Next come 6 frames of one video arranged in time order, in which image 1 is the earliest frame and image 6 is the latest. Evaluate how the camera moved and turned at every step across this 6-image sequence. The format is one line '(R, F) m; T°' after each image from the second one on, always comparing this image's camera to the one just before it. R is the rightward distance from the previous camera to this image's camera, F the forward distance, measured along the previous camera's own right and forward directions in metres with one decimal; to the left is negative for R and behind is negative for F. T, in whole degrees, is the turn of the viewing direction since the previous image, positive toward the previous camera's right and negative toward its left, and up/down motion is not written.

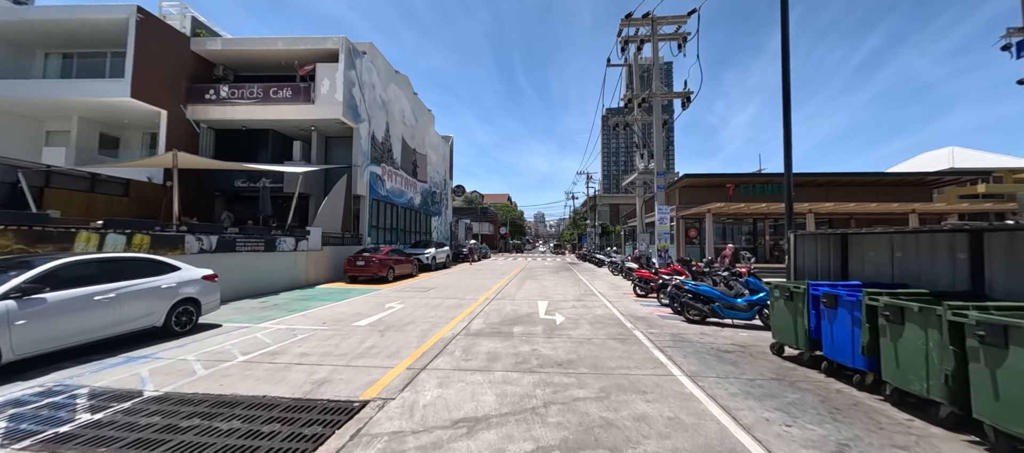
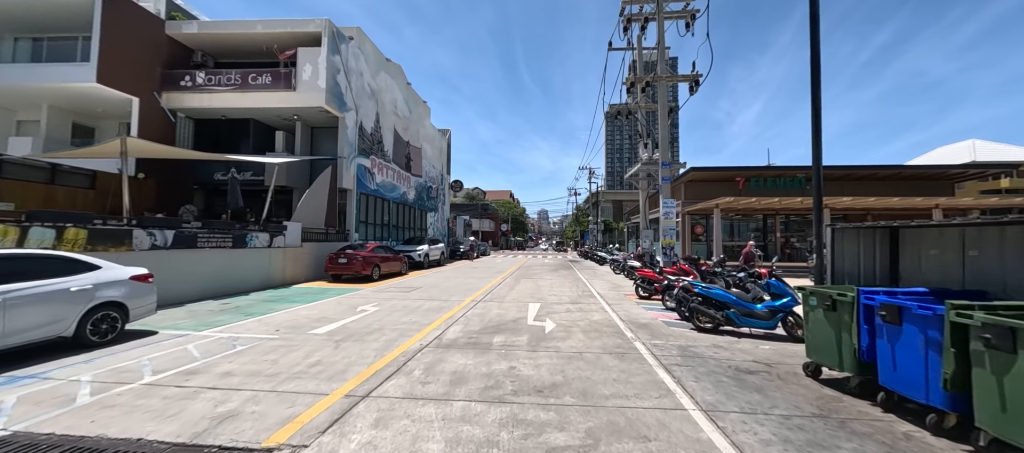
(+0.5, +1.1) m; -1°
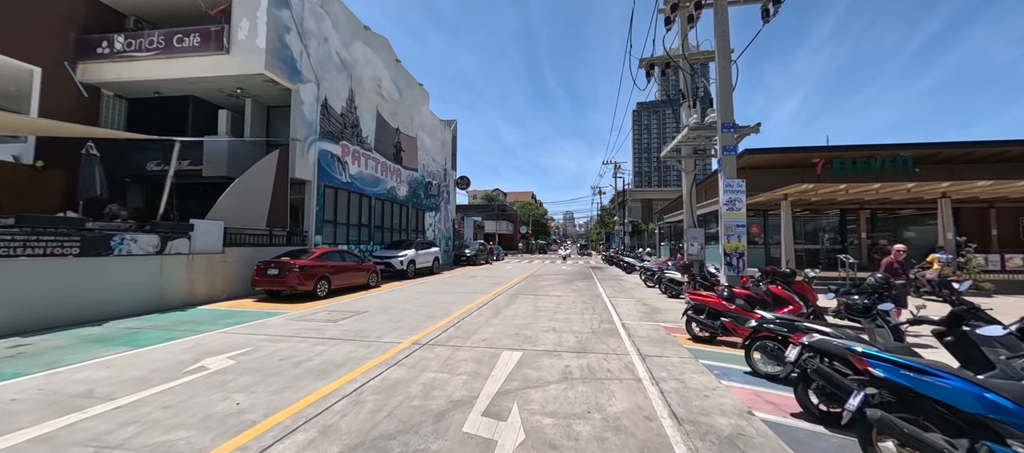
(+1.2, +4.4) m; -4°
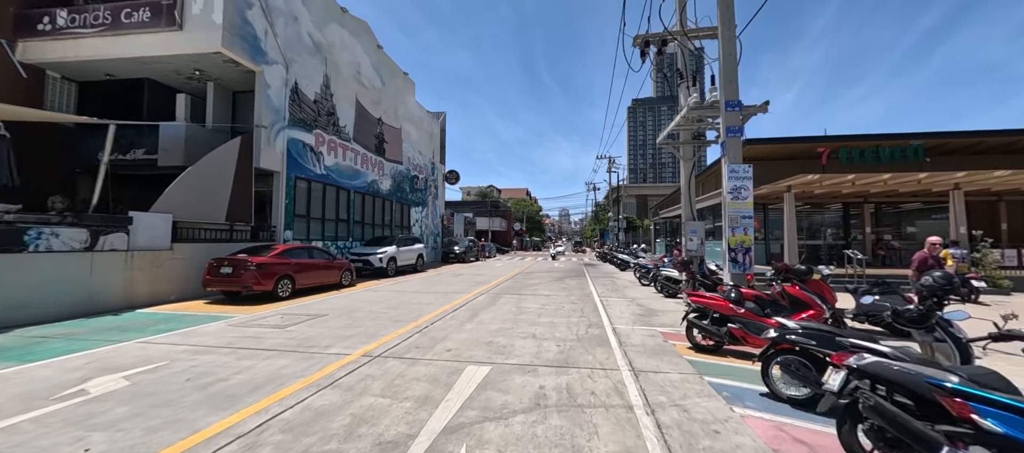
(+0.5, +1.1) m; +1°
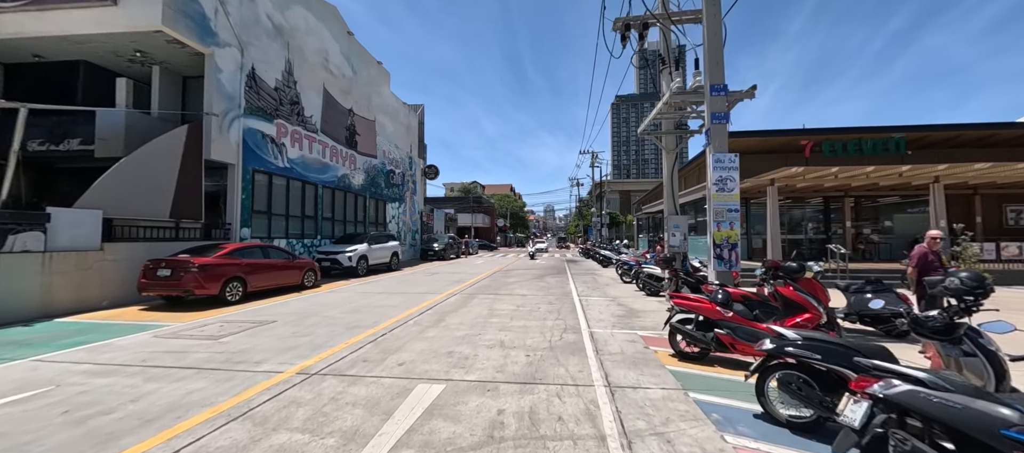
(+0.4, +0.7) m; +2°
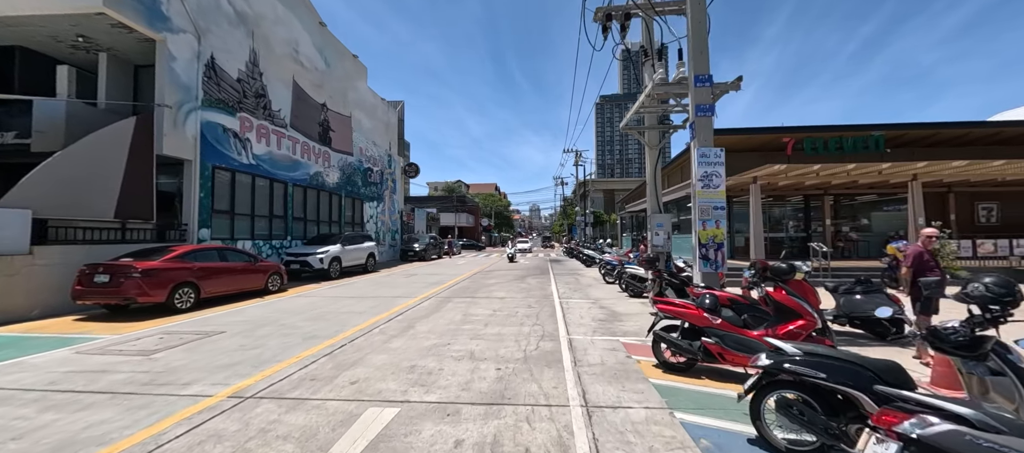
(+0.3, +0.5) m; +2°
